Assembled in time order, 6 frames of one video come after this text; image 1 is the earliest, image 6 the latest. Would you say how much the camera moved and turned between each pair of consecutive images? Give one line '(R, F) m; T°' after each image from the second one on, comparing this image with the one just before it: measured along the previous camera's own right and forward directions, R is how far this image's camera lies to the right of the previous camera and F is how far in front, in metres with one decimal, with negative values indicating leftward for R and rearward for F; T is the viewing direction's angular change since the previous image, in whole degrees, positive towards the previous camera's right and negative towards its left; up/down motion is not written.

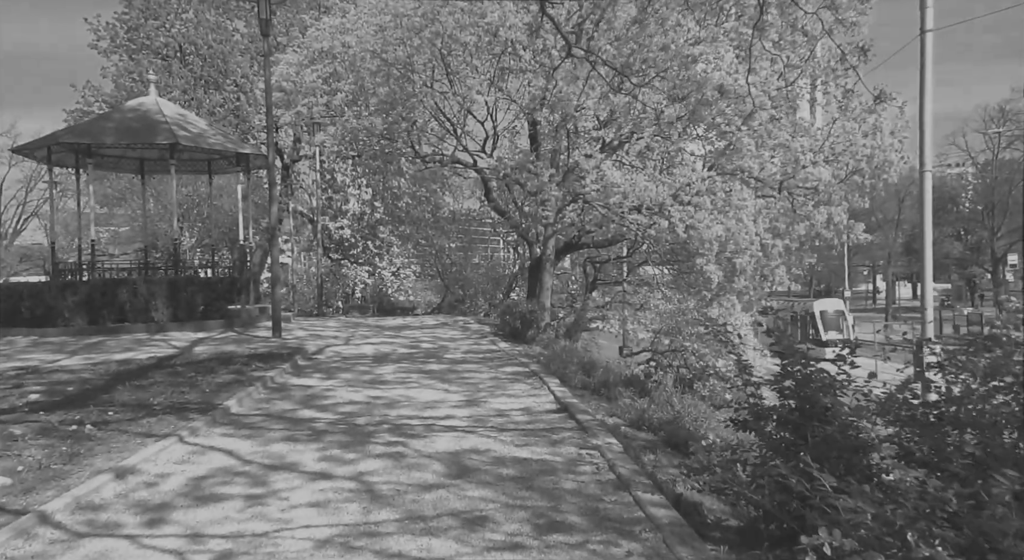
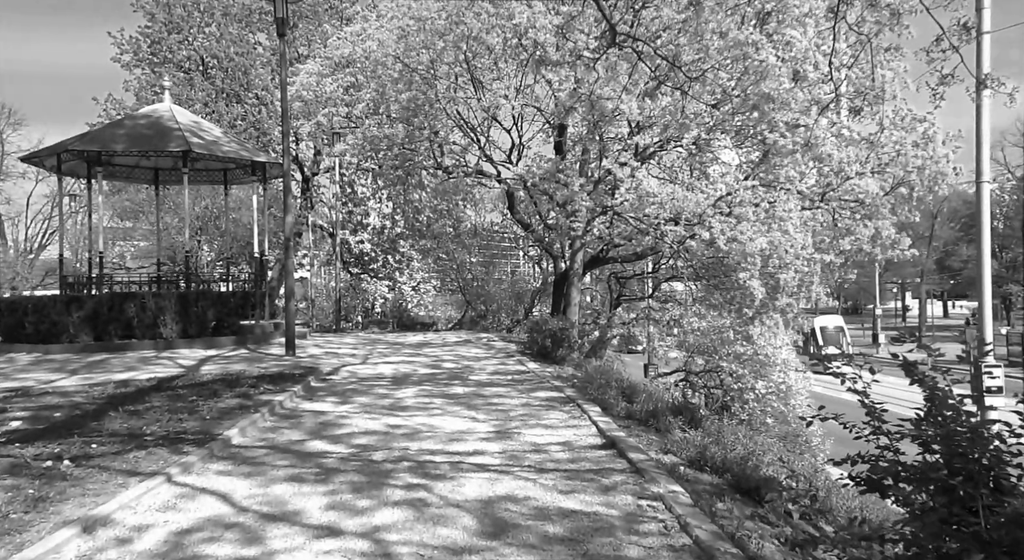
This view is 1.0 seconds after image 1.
(-0.2, +0.9) m; -2°
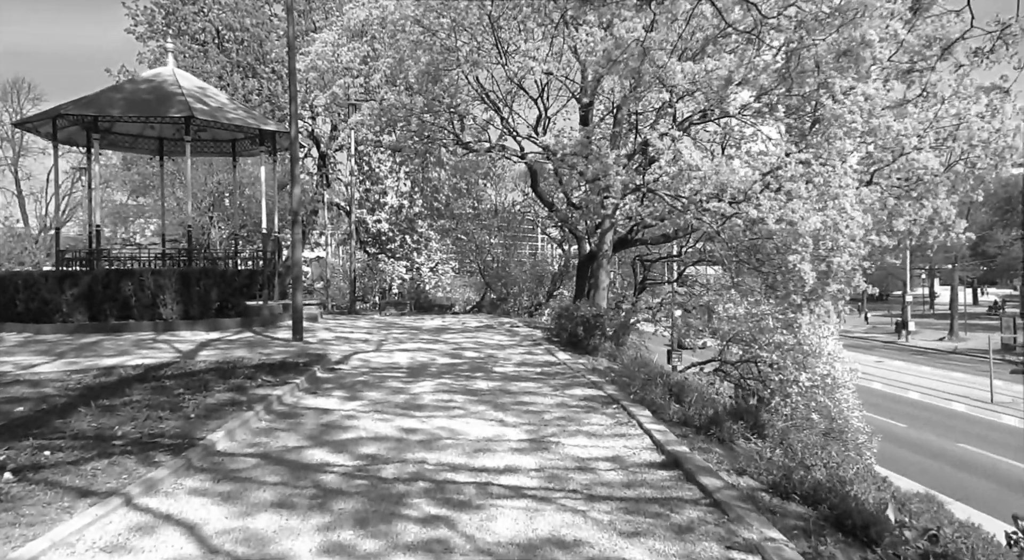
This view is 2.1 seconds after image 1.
(-0.2, +1.2) m; -1°
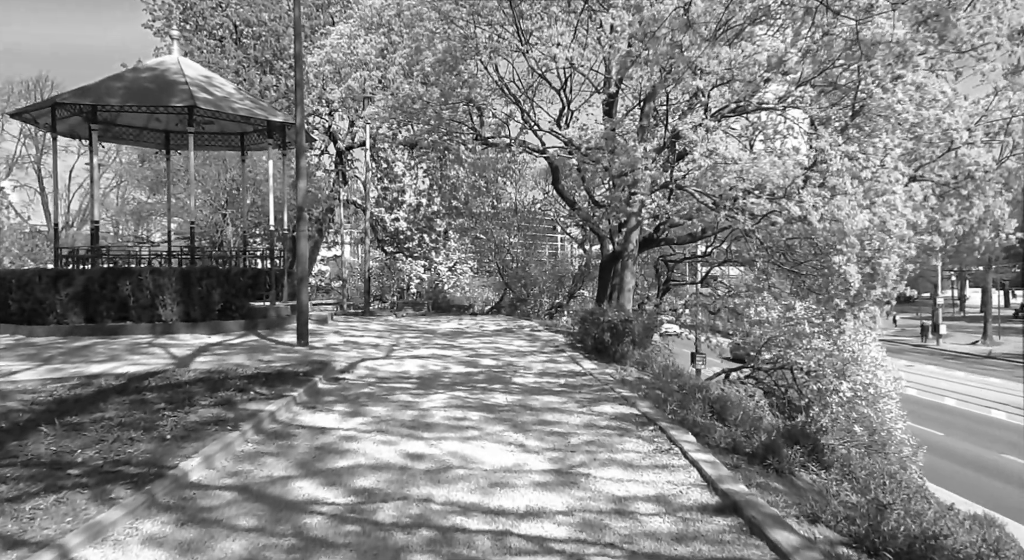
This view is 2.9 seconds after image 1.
(0.0, +0.9) m; -2°
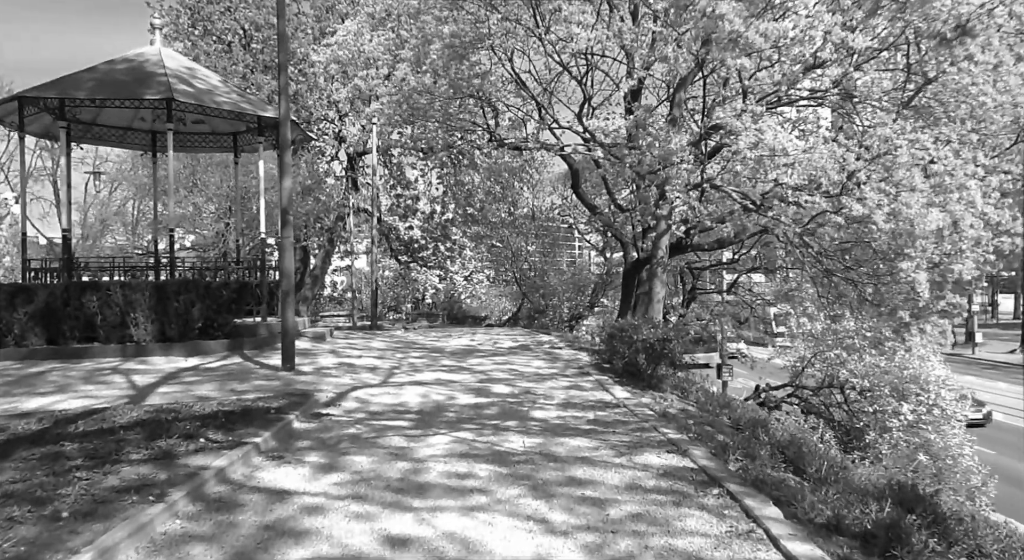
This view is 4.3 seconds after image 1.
(0.0, +1.5) m; -1°
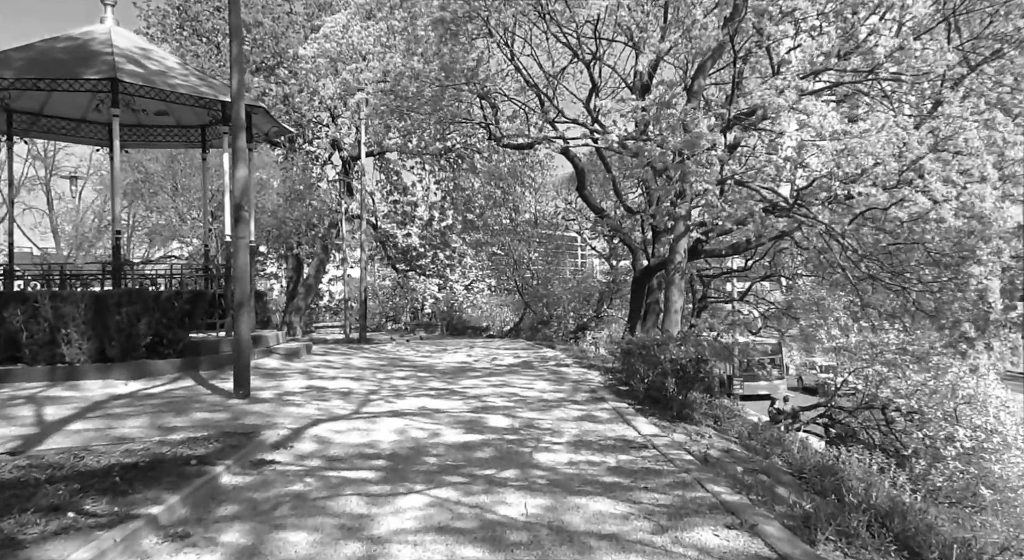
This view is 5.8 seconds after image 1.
(0.0, +1.6) m; 0°
